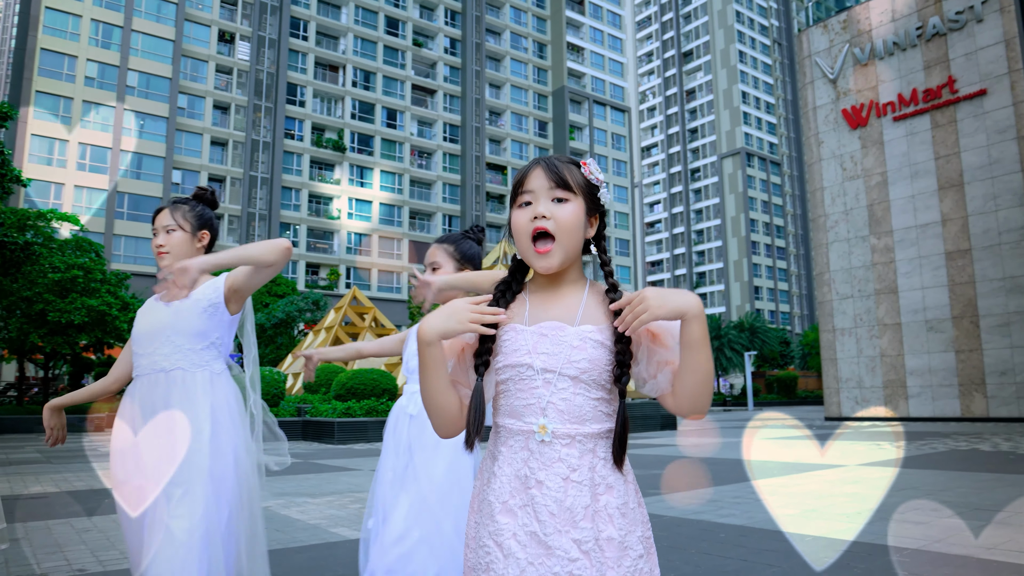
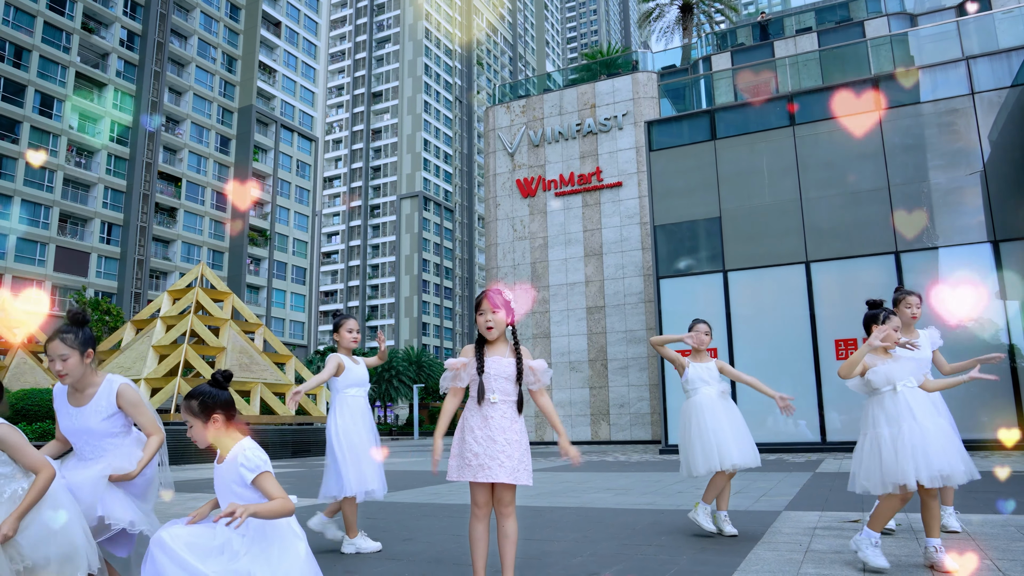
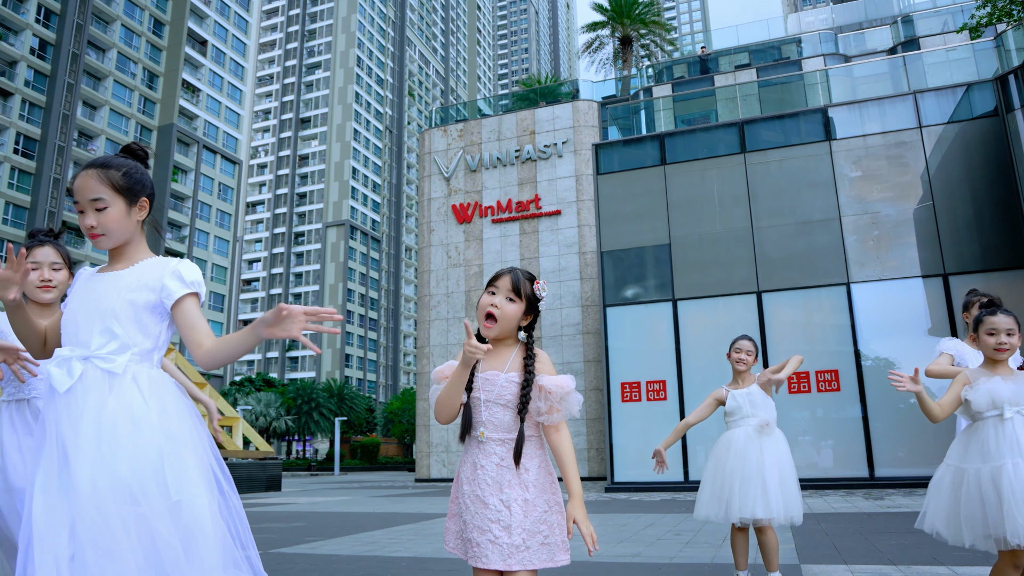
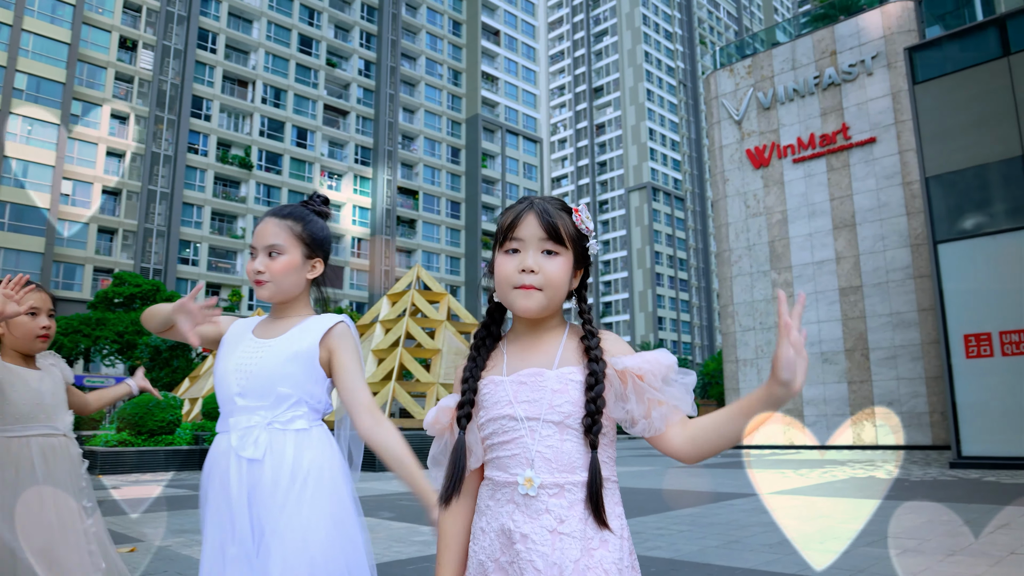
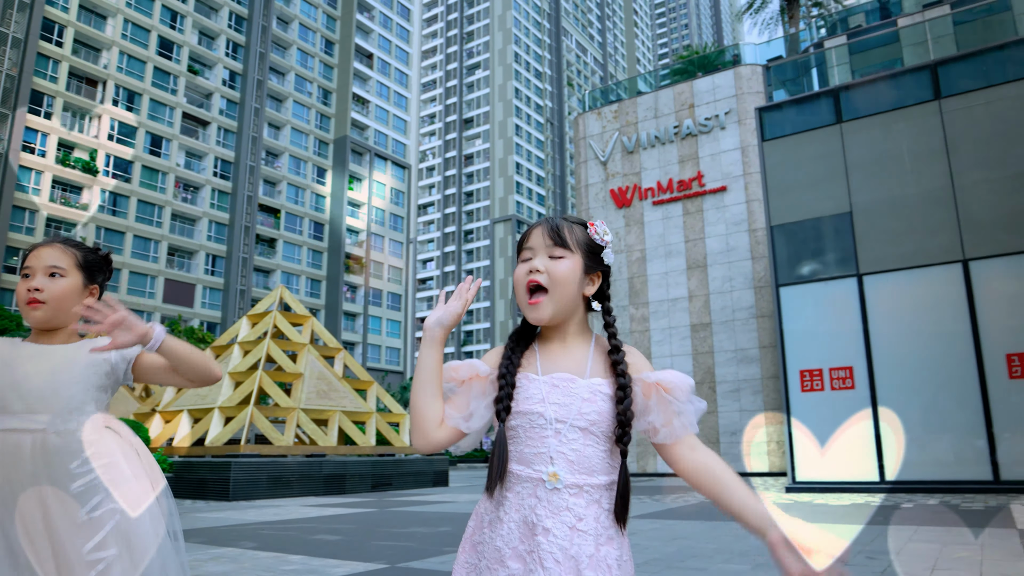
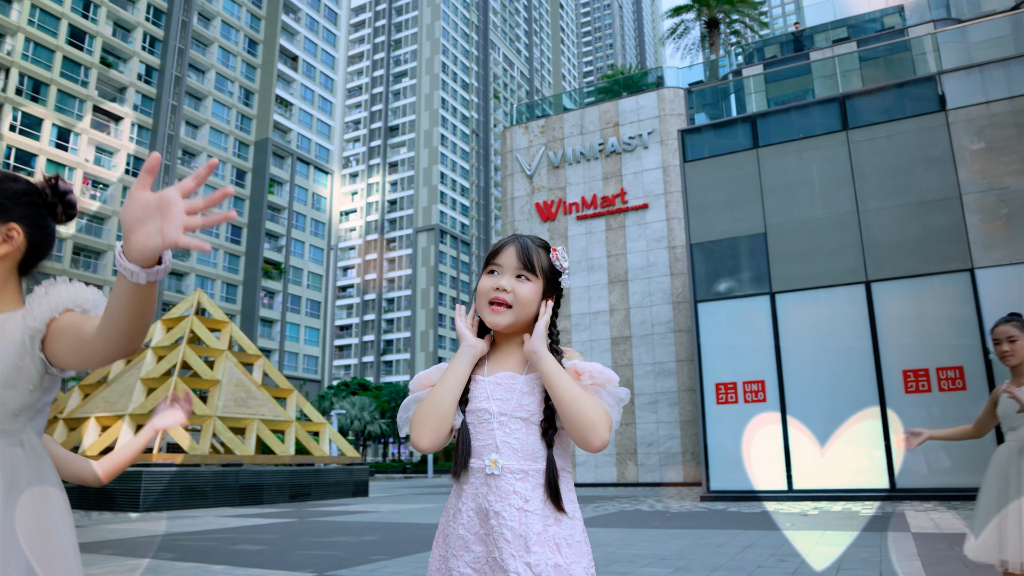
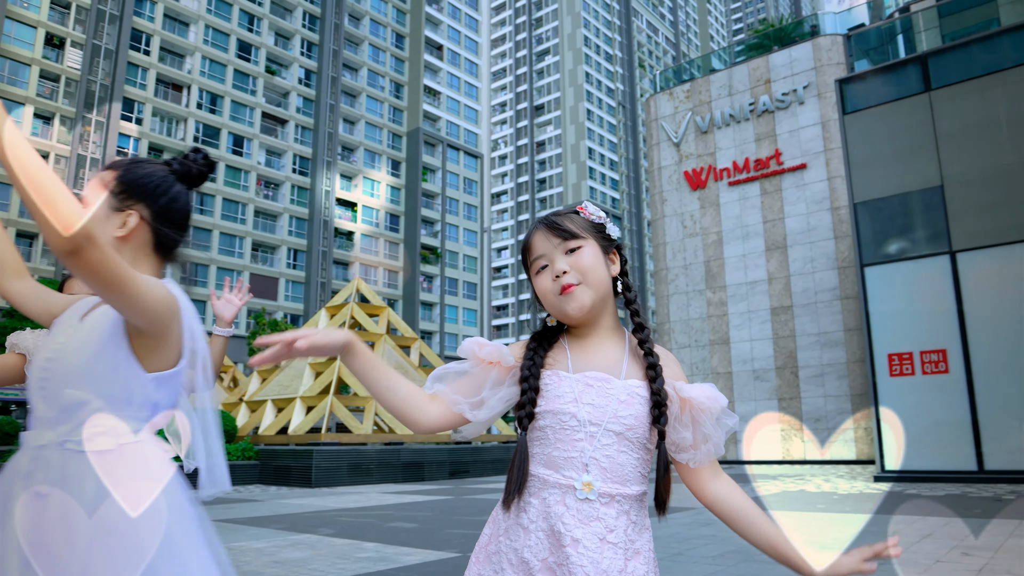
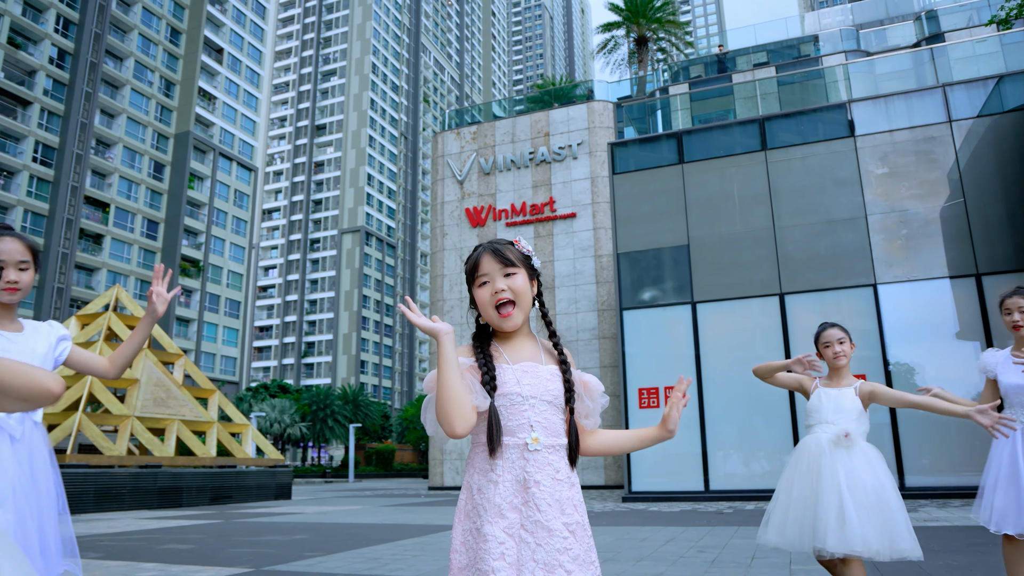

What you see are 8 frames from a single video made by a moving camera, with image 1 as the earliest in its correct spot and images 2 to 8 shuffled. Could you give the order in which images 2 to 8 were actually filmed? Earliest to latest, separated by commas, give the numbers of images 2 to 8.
4, 7, 5, 6, 8, 3, 2
